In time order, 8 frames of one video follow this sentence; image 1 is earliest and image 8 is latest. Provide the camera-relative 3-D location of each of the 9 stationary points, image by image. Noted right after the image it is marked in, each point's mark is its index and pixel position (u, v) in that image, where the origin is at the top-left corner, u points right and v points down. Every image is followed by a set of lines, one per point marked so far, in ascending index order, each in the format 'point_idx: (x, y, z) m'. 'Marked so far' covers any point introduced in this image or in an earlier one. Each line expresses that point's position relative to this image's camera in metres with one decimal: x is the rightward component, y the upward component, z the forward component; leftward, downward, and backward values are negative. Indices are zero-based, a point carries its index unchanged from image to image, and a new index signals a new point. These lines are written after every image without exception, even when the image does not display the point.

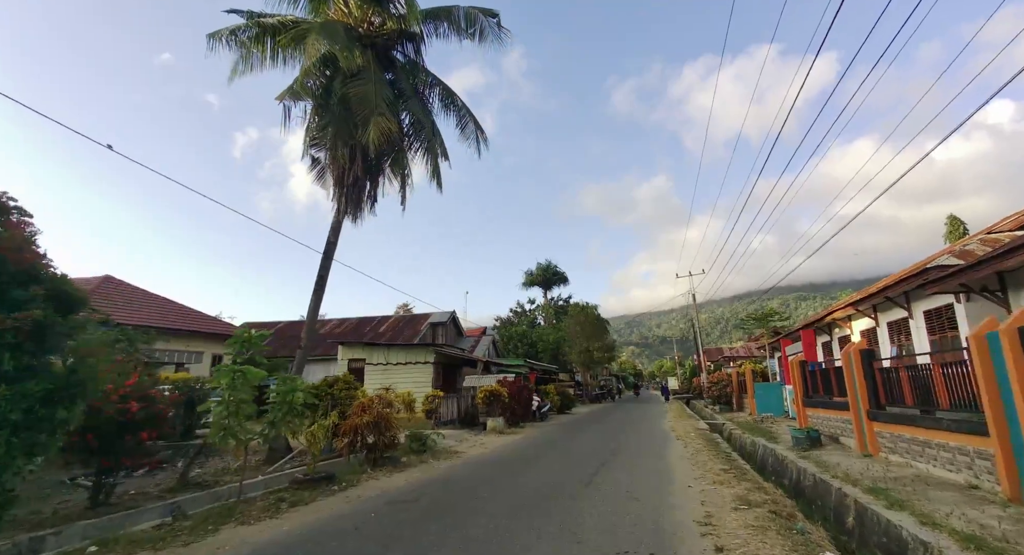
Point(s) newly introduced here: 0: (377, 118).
0: (-2.9, +3.4, +9.3) m
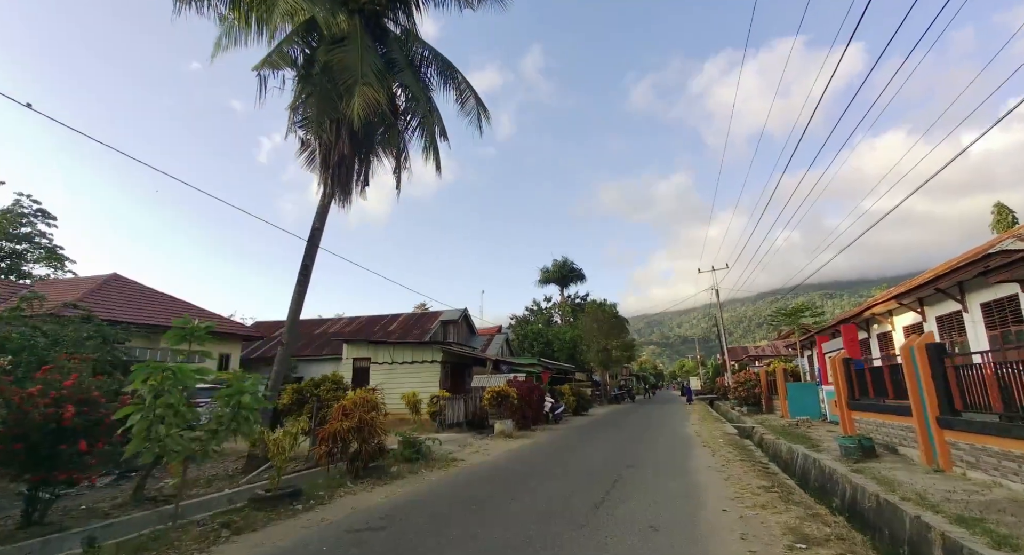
0: (-2.9, +3.7, +8.3) m
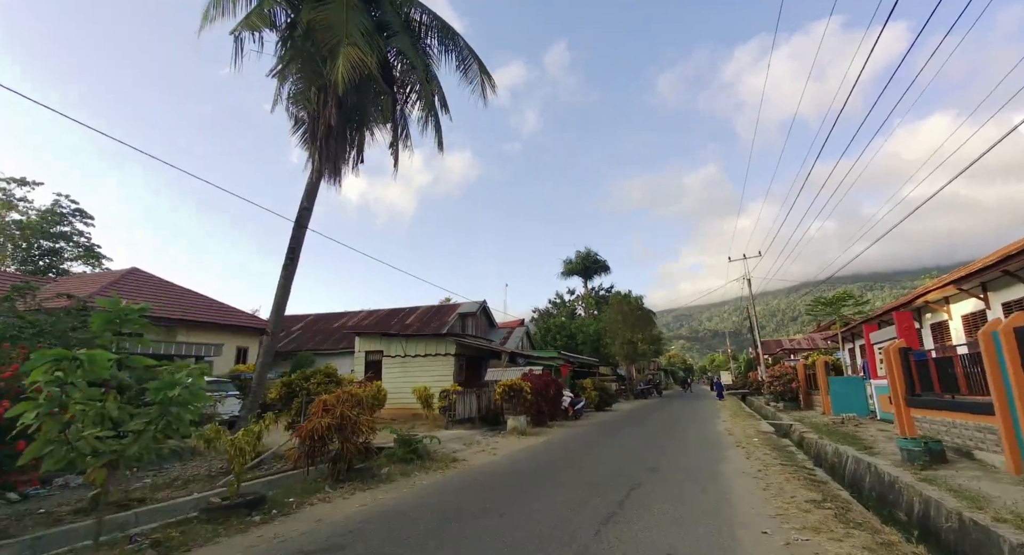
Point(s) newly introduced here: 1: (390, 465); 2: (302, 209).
0: (-2.9, +4.0, +7.5) m
1: (-2.1, -3.2, +7.4) m
2: (-4.1, +1.4, +8.5) m
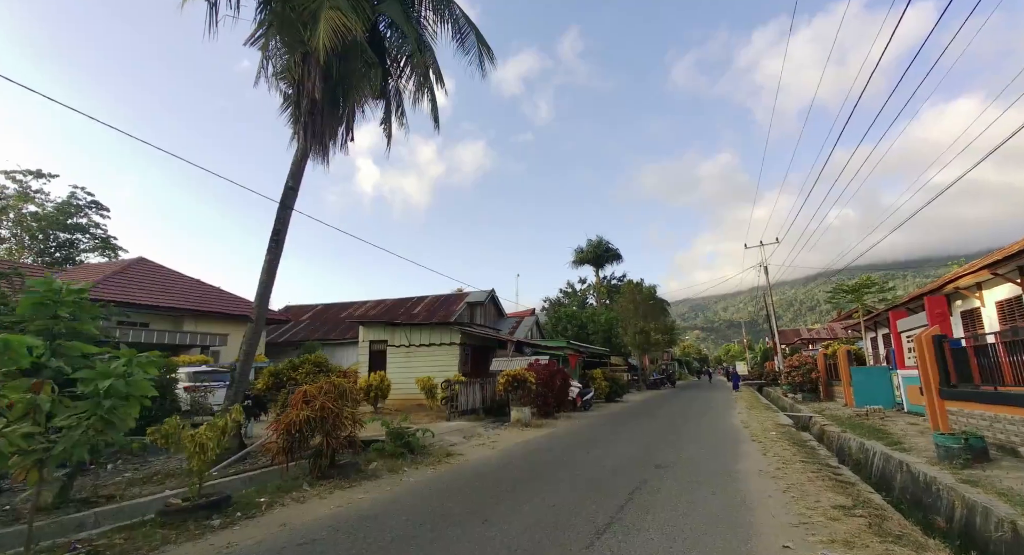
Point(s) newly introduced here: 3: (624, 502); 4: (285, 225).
0: (-3.0, +4.2, +6.9) m
1: (-2.2, -2.9, +6.9) m
2: (-4.2, +1.7, +8.0) m
3: (+1.4, -2.8, +5.5) m
4: (-4.1, +1.0, +8.0) m
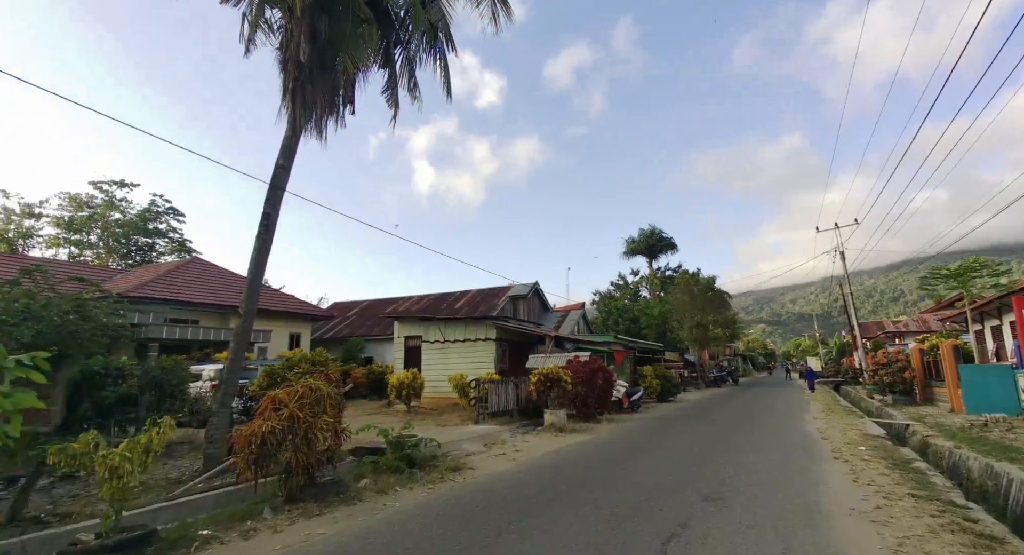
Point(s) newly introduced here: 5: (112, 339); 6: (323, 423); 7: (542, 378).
0: (-2.9, +4.4, +6.0) m
1: (-2.0, -2.7, +6.0) m
2: (-3.9, +1.8, +7.3) m
3: (+1.4, -2.6, +4.1) m
4: (-3.9, +1.1, +7.2) m
5: (-8.4, -1.3, +9.2) m
6: (-2.3, -1.8, +5.2) m
7: (+0.9, -2.8, +12.2) m
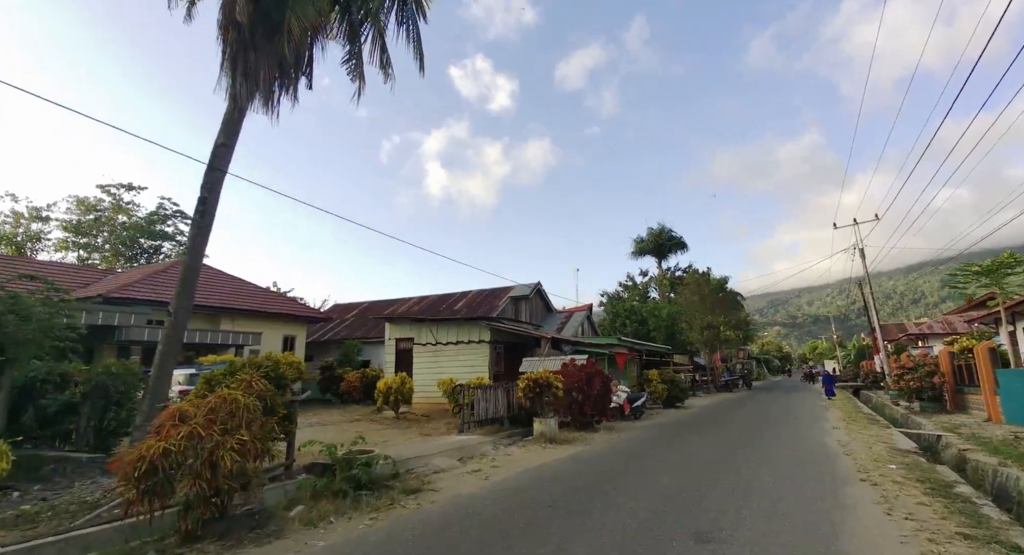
0: (-3.4, +4.5, +5.2) m
1: (-2.4, -2.6, +5.1) m
2: (-4.4, +1.9, +6.4) m
3: (+0.9, -2.4, +3.1) m
4: (-4.3, +1.2, +6.4) m
5: (-8.8, -1.2, +8.4) m
6: (-2.8, -1.6, +4.4) m
7: (+0.6, -2.7, +11.2) m
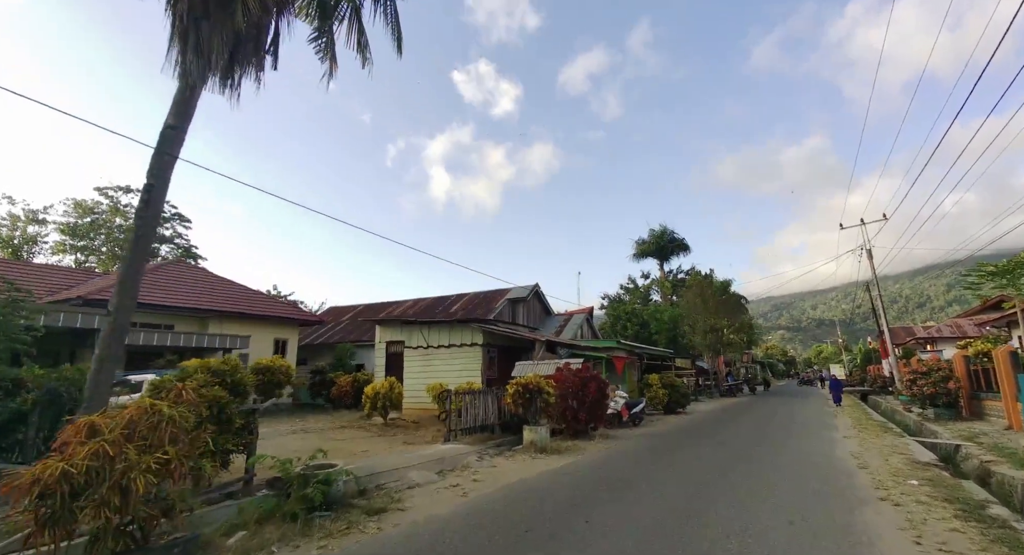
0: (-3.7, +4.6, +4.6) m
1: (-2.7, -2.6, +4.5) m
2: (-4.6, +2.0, +5.9) m
3: (+0.6, -2.3, +2.5) m
4: (-4.6, +1.3, +5.8) m
5: (-9.1, -1.2, +7.9) m
6: (-3.0, -1.6, +3.8) m
7: (+0.3, -2.7, +10.5) m
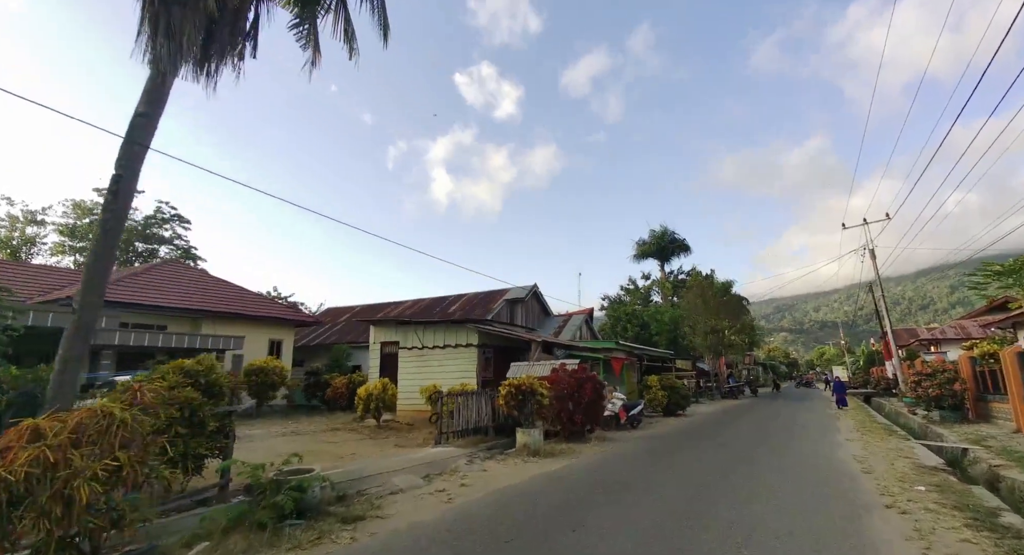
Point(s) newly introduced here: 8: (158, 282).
0: (-3.9, +4.6, +4.4) m
1: (-2.9, -2.5, +4.2) m
2: (-4.8, +2.0, +5.6) m
3: (+0.4, -2.3, +2.2) m
4: (-4.8, +1.3, +5.5) m
5: (-9.2, -1.2, +7.6) m
6: (-3.2, -1.5, +3.5) m
7: (+0.2, -2.7, +10.3) m
8: (-15.5, 0.0, +19.1) m
